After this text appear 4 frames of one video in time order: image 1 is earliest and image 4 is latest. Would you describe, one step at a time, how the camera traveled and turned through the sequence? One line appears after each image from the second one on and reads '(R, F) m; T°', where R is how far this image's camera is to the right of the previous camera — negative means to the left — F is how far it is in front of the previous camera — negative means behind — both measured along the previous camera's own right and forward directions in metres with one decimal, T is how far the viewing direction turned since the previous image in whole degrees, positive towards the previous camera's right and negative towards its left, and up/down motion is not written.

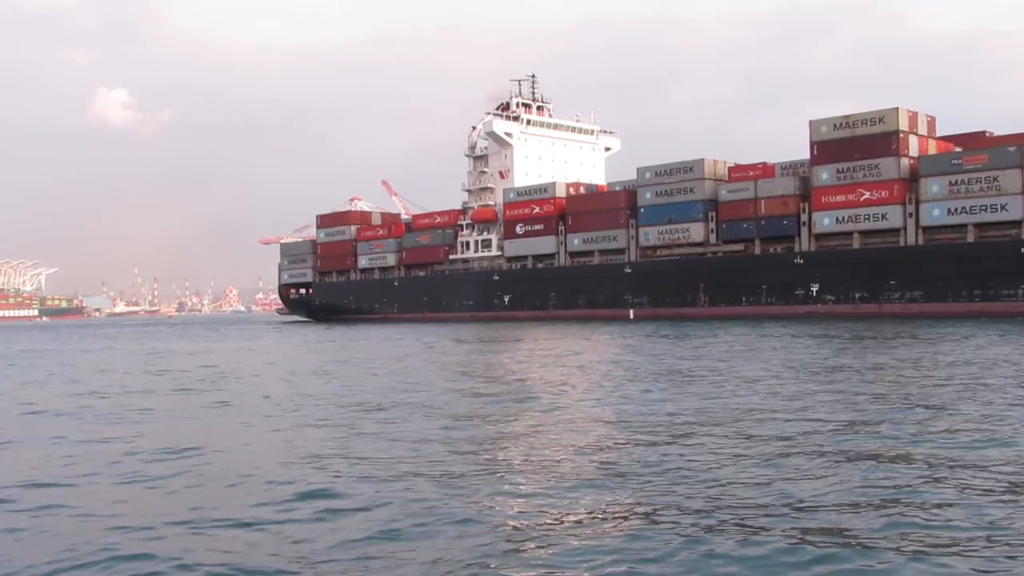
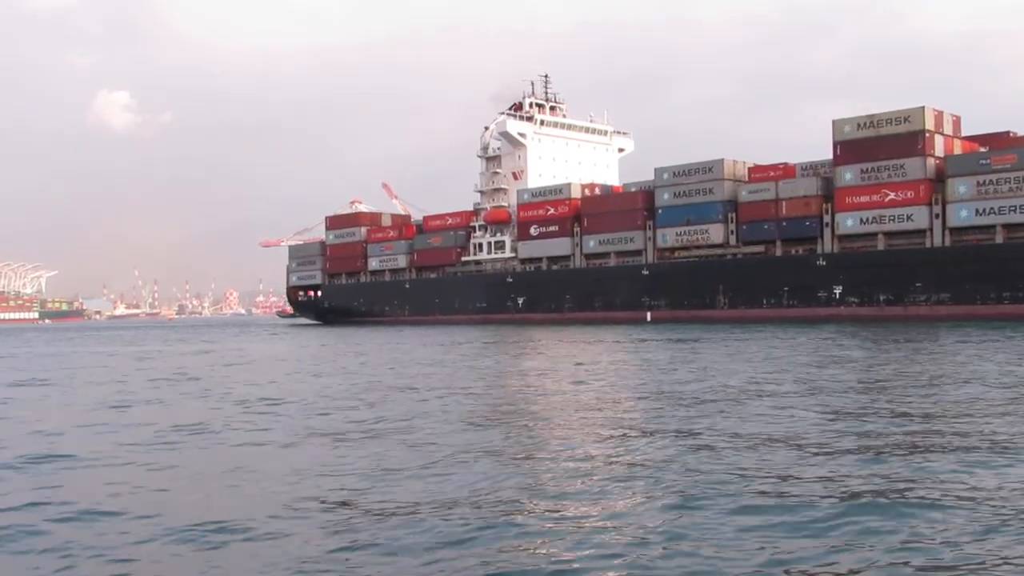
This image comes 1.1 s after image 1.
(-0.5, +0.4) m; 0°
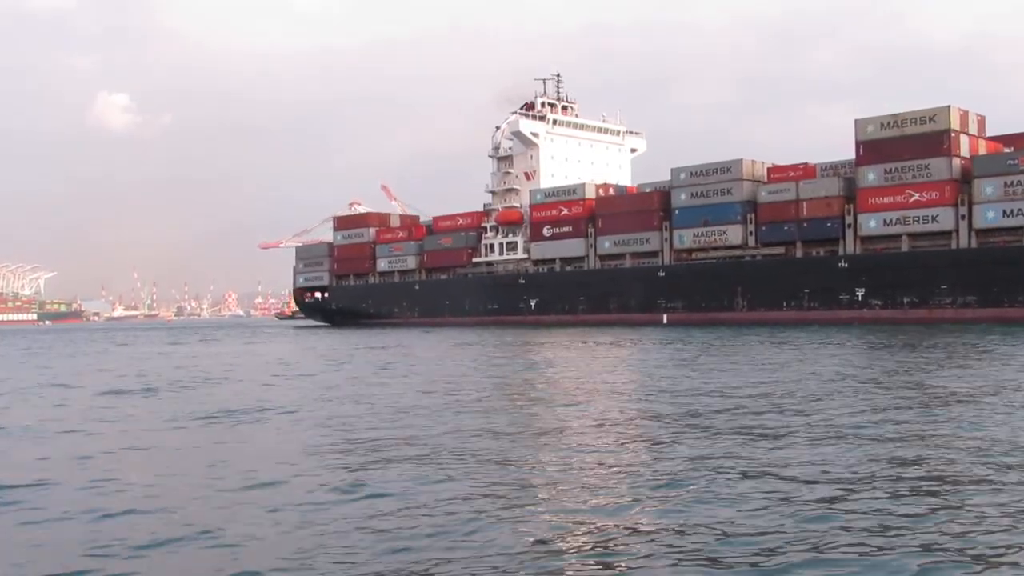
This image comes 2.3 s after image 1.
(-0.5, +0.4) m; 0°
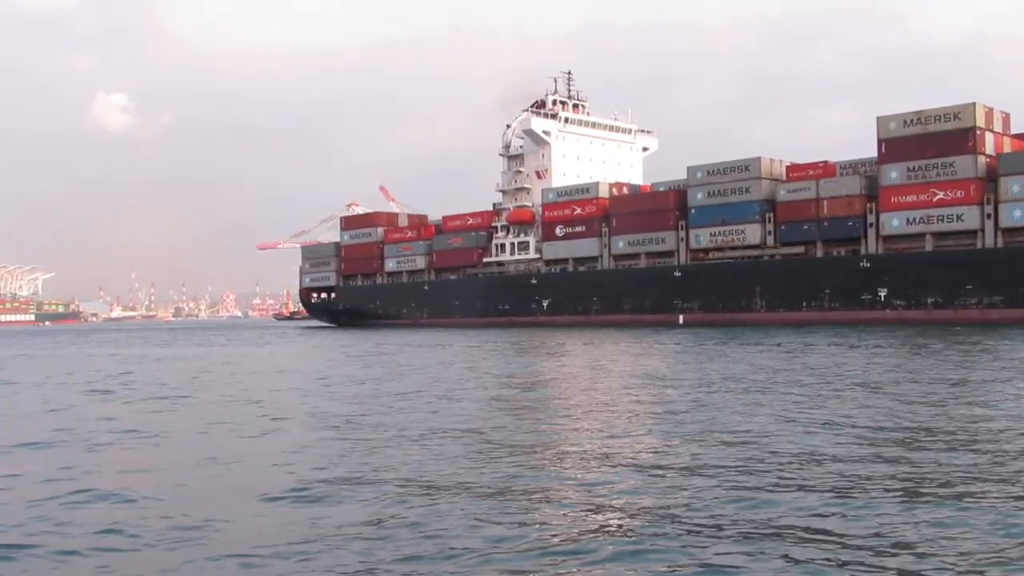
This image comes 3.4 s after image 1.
(-0.5, +0.4) m; 0°
